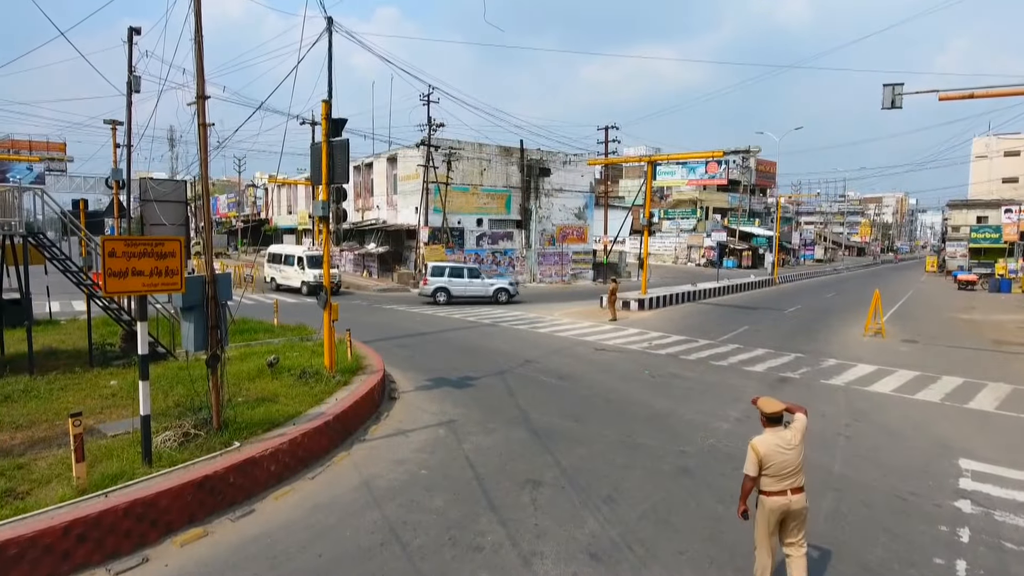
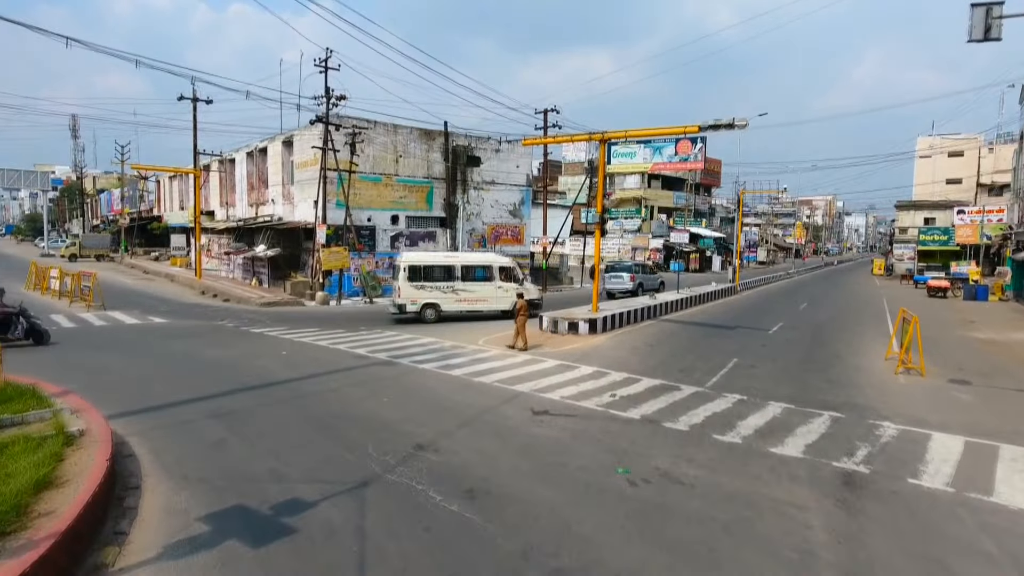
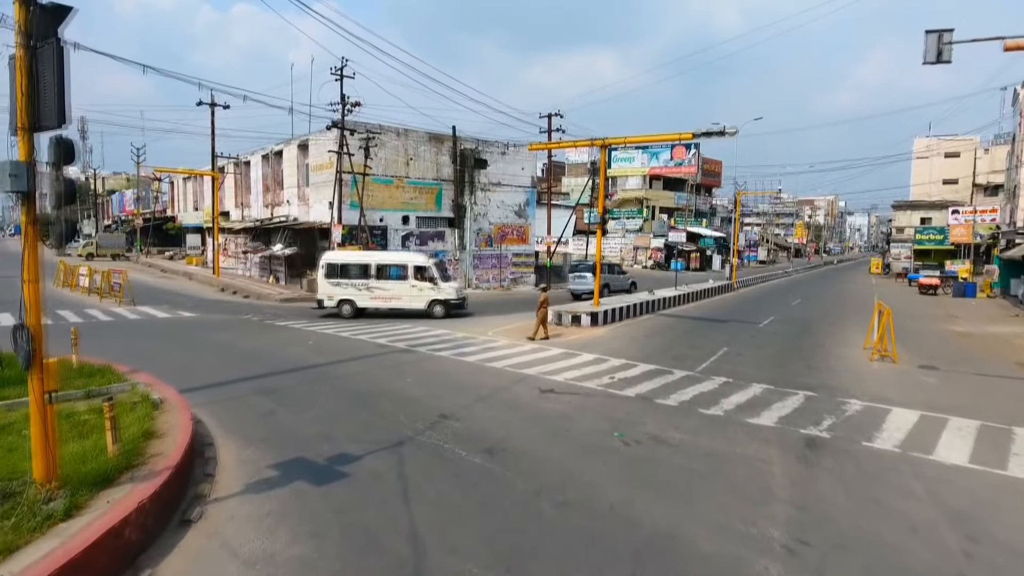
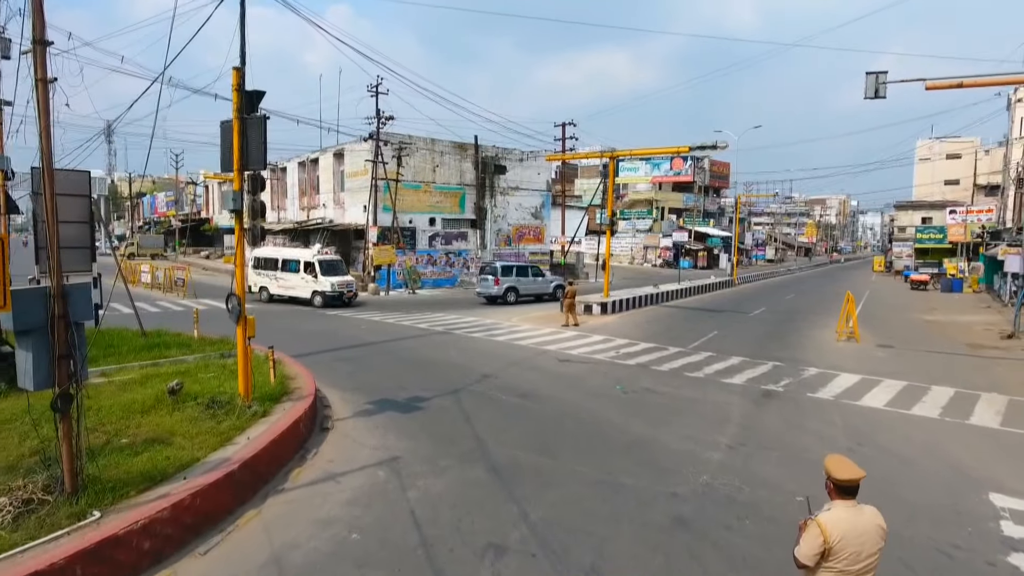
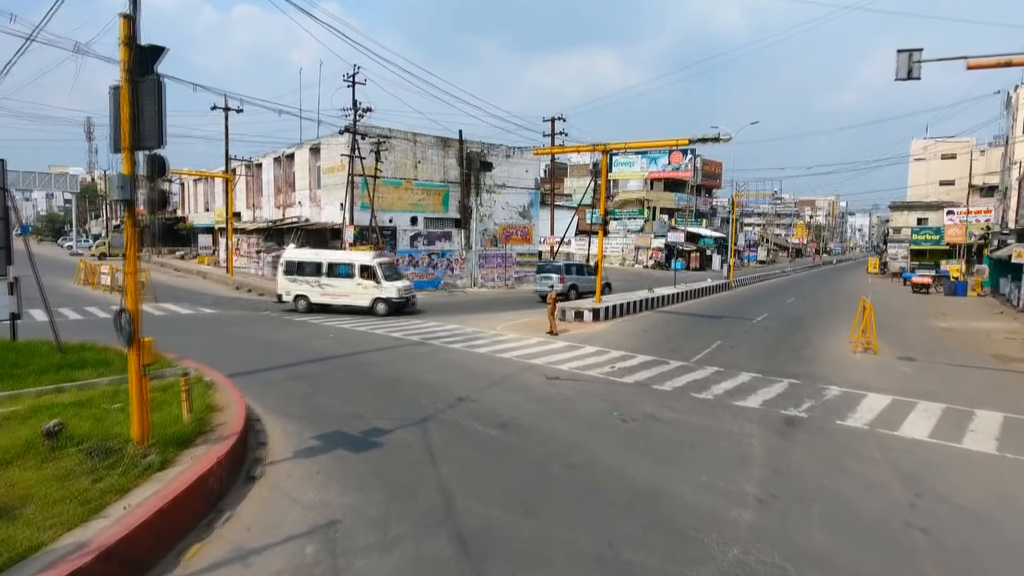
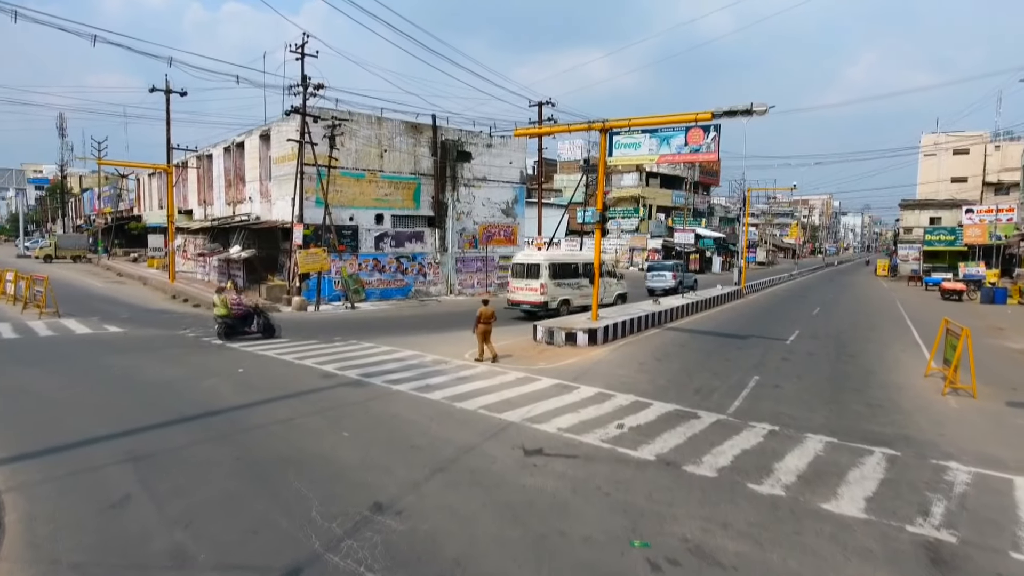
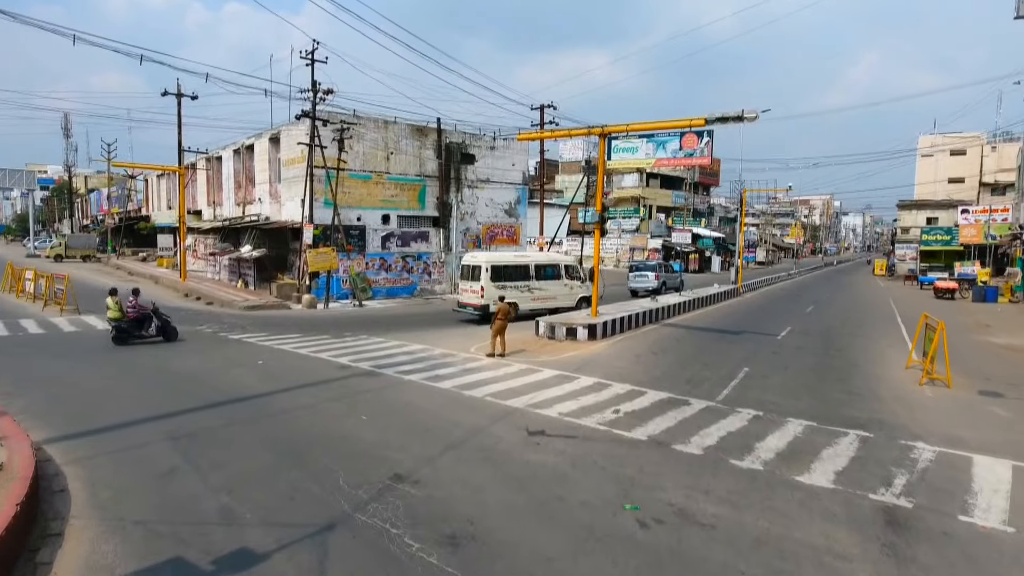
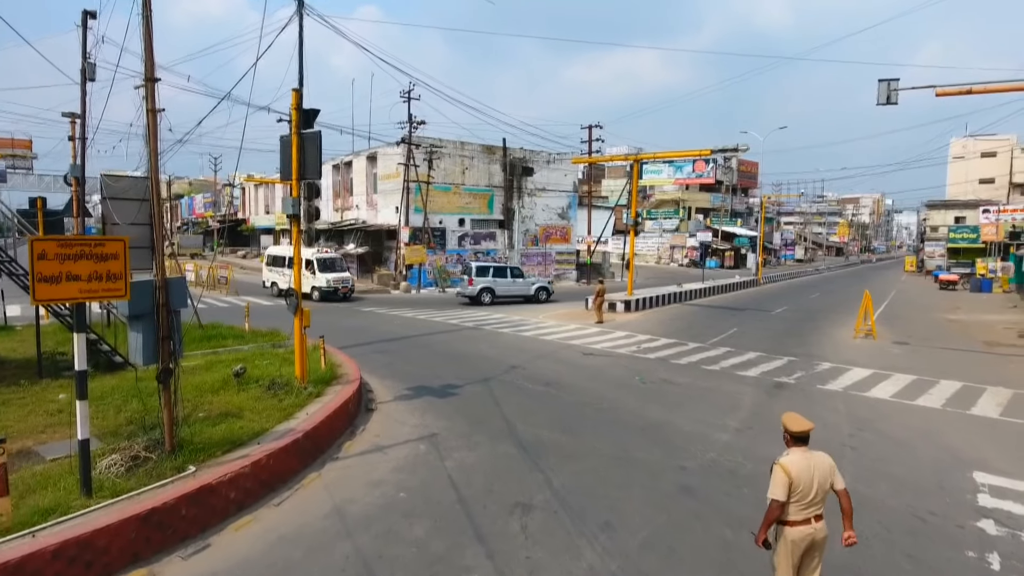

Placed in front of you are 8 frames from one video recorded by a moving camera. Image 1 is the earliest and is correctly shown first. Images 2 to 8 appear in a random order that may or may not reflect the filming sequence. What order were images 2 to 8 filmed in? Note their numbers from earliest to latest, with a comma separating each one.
8, 4, 5, 3, 2, 7, 6
